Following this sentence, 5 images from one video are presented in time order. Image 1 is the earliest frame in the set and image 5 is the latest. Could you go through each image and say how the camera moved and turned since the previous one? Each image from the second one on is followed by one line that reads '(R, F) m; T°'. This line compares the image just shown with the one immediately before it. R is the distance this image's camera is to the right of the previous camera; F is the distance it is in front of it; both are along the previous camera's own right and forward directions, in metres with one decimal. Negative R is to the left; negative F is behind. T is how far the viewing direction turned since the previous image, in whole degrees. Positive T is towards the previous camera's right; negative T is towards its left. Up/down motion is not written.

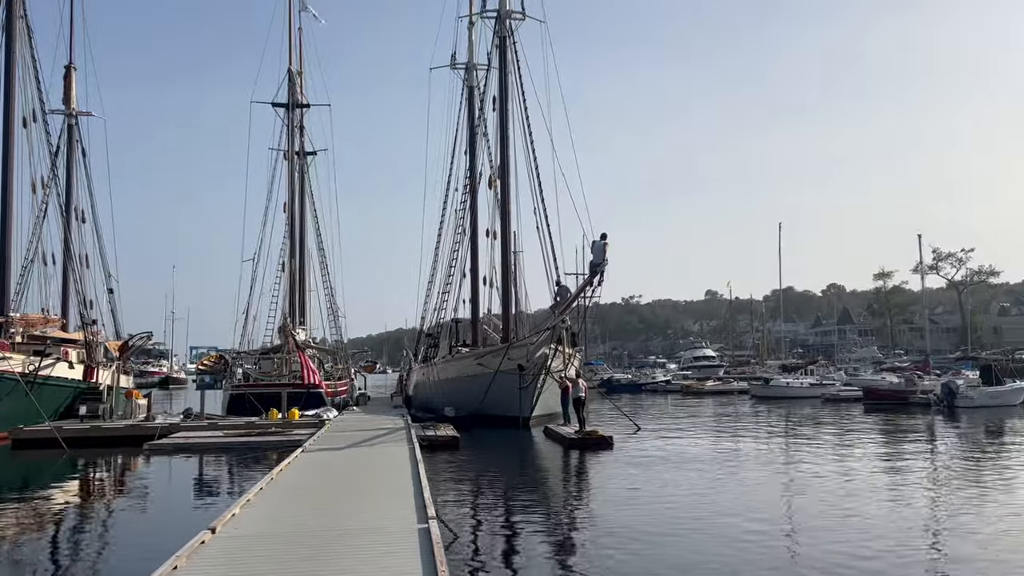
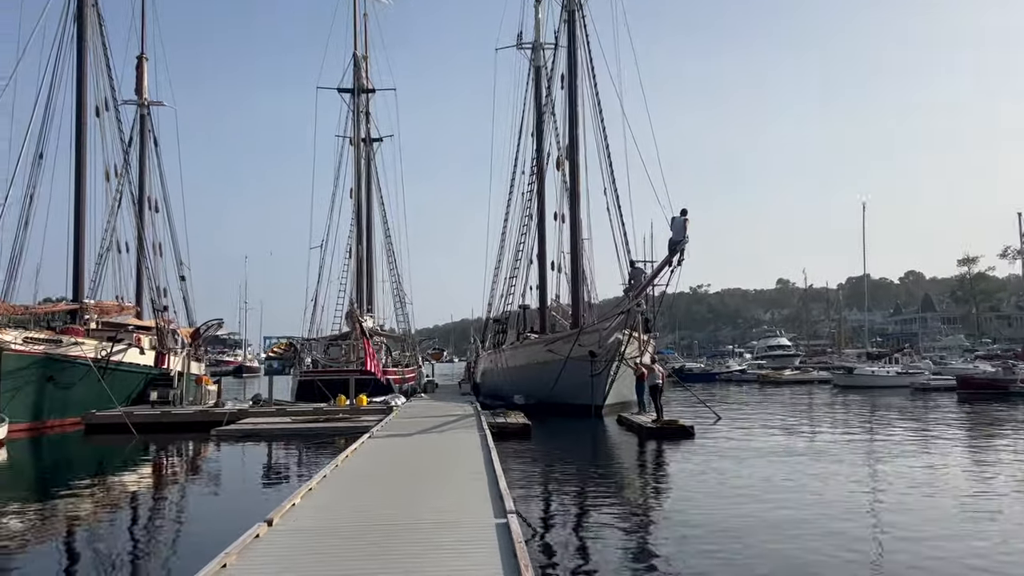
(-0.2, +1.0) m; -5°
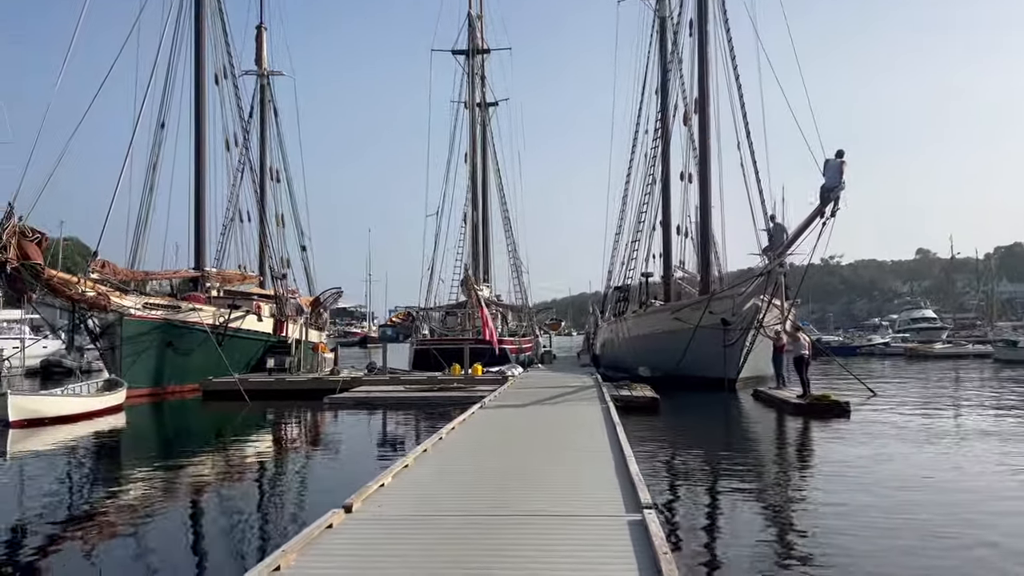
(-0.1, +1.7) m; -8°
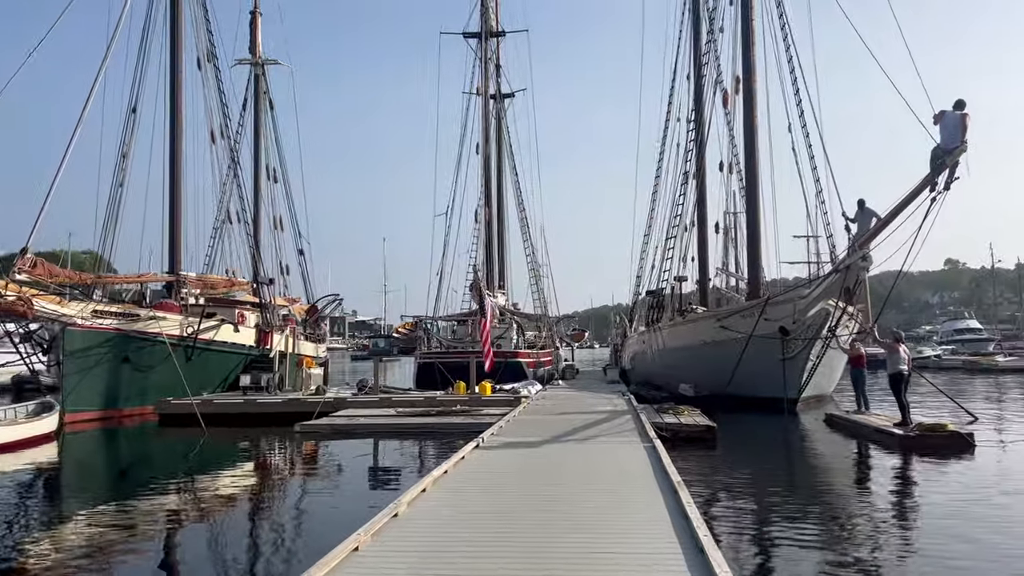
(+0.1, +3.8) m; -1°
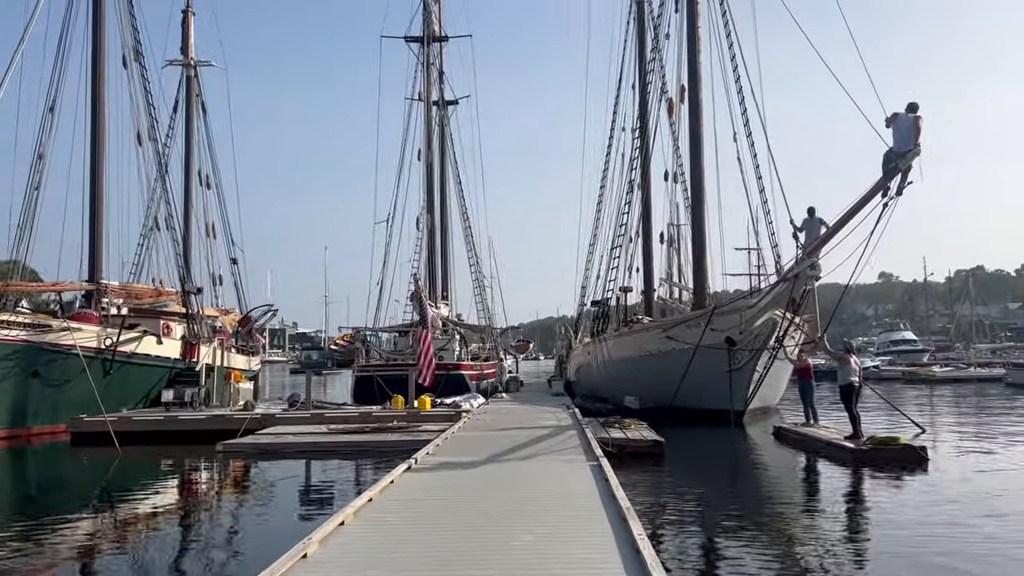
(+0.1, +0.8) m; +4°
